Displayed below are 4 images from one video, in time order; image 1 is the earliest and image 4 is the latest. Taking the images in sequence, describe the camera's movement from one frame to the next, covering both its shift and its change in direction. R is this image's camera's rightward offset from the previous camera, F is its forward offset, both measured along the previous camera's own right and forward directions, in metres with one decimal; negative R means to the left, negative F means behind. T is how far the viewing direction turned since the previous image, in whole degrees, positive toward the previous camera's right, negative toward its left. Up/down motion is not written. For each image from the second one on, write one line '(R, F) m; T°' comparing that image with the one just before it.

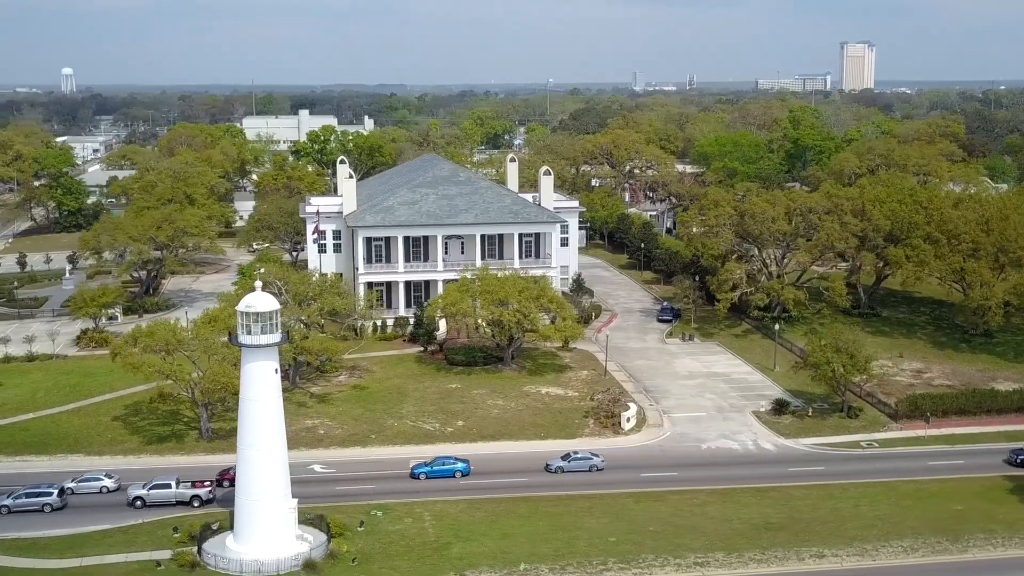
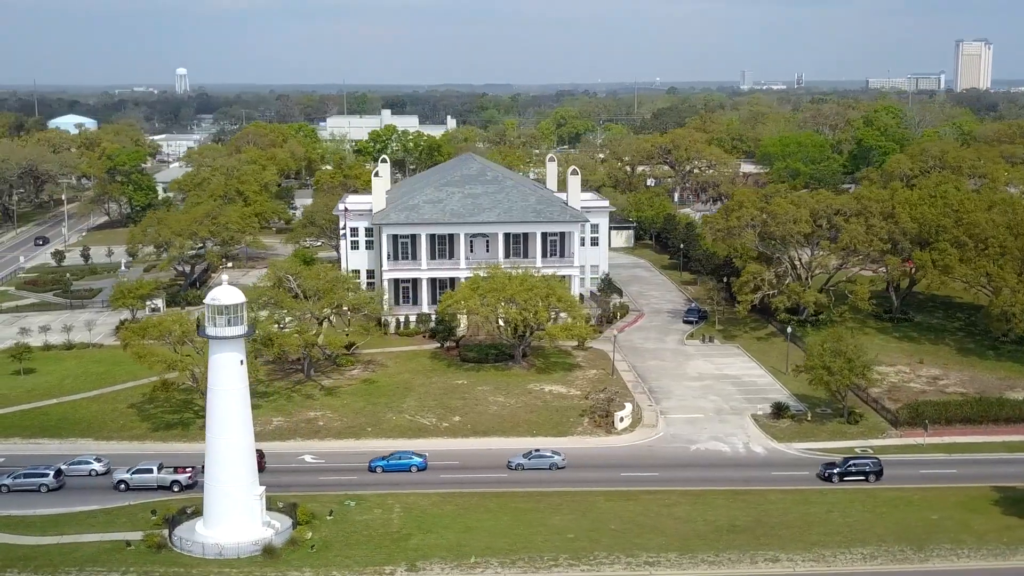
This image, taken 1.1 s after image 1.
(+4.8, -0.4) m; -5°
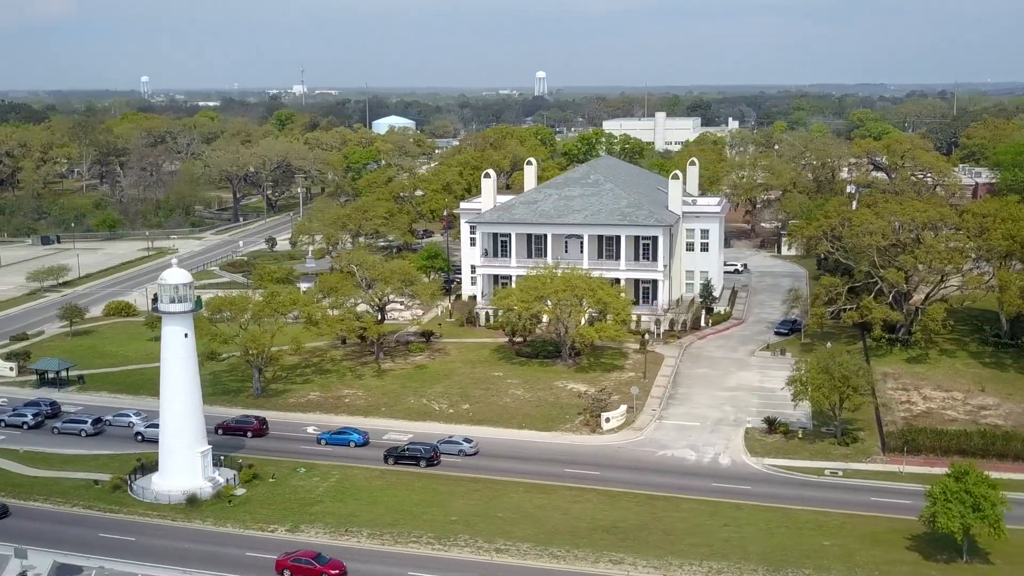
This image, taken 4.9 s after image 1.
(+16.0, +0.1) m; -18°
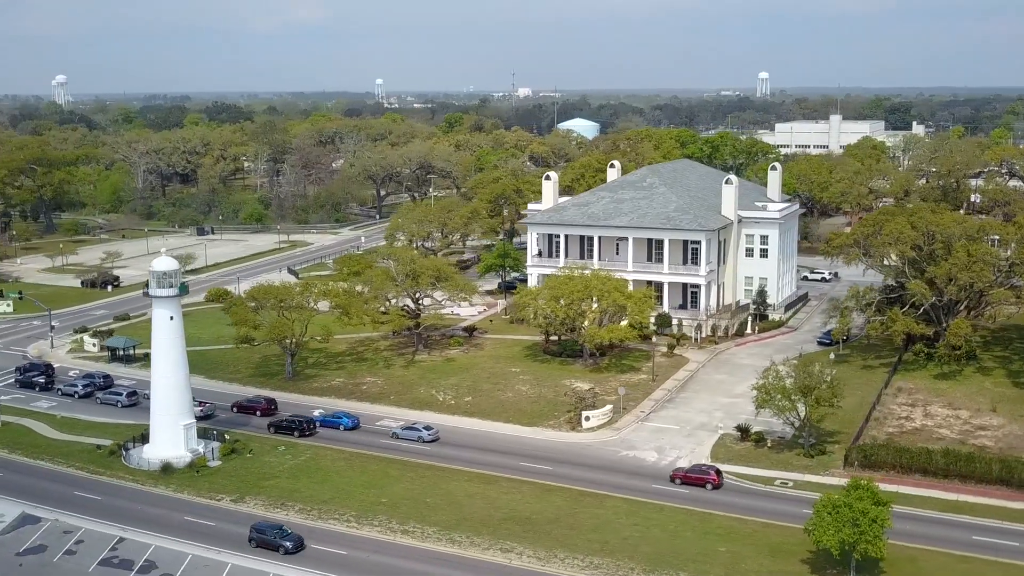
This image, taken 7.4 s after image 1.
(+10.8, -0.7) m; -11°
